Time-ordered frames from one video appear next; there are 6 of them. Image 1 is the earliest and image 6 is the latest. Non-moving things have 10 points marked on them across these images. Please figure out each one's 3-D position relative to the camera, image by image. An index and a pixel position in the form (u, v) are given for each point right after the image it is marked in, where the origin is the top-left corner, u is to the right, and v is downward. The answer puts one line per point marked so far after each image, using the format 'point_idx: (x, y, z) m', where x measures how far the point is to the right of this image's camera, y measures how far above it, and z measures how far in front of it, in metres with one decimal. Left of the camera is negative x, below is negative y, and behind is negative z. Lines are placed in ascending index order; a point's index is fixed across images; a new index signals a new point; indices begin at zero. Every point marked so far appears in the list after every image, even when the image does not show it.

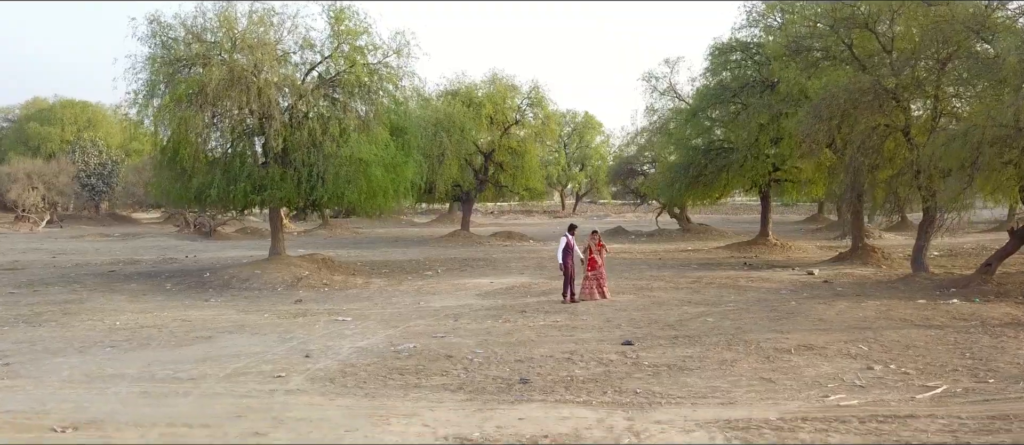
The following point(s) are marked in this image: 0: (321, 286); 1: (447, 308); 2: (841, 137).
0: (-4.7, -1.6, +17.6) m
1: (-1.2, -1.7, +13.9) m
2: (+8.0, +2.1, +17.4) m
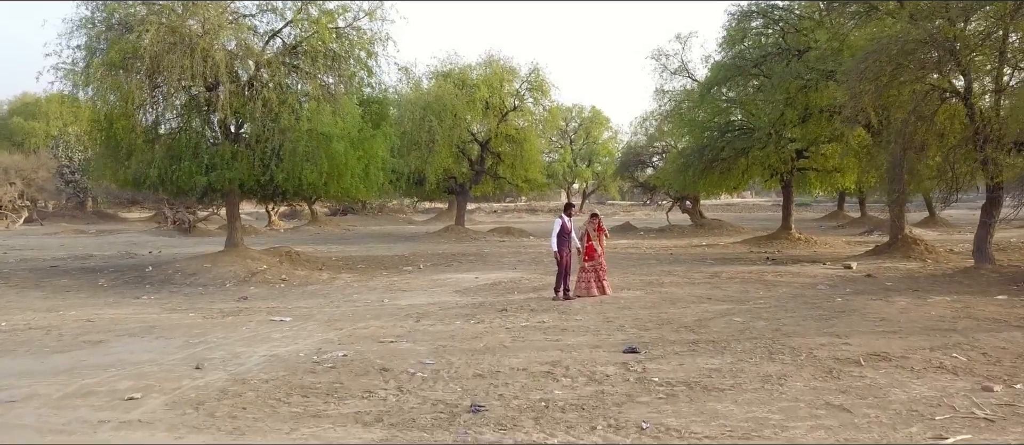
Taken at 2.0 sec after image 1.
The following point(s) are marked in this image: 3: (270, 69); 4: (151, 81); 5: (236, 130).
0: (-5.0, -1.3, +15.2) m
1: (-1.6, -1.4, +11.5) m
2: (+7.7, +2.4, +14.8) m
3: (-5.4, +3.4, +15.7) m
4: (-7.7, +3.0, +15.1) m
5: (-6.2, +2.1, +16.0) m
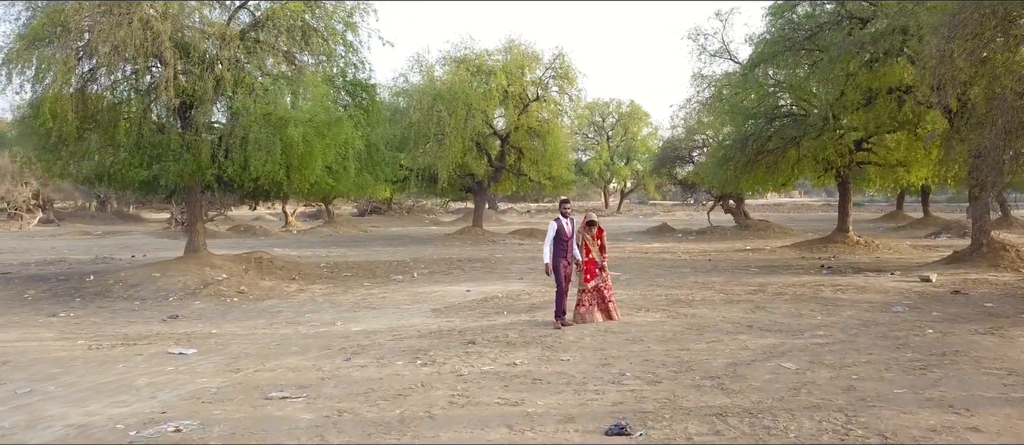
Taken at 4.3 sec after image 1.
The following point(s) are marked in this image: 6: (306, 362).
0: (-5.1, -1.3, +12.8) m
1: (-1.8, -1.4, +8.9) m
2: (+7.6, +2.4, +11.7) m
3: (-5.4, +3.4, +13.4) m
4: (-7.7, +3.0, +12.9) m
5: (-6.2, +2.1, +13.7) m
6: (-2.1, -1.4, +7.3) m
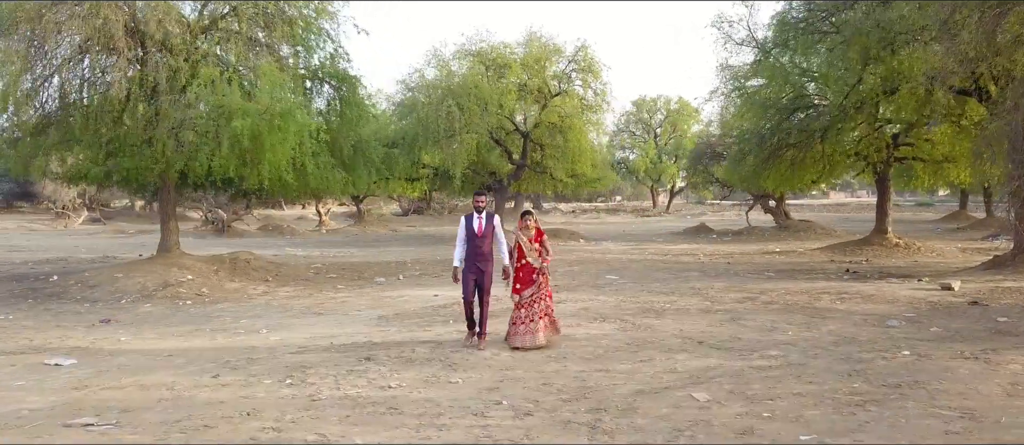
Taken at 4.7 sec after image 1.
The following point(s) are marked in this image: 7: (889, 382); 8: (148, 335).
0: (-5.6, -1.3, +12.3) m
1: (-2.7, -1.4, +8.1) m
2: (+7.0, +2.4, +10.1) m
3: (-5.9, +3.4, +12.9) m
4: (-8.3, +3.0, +12.6) m
5: (-6.7, +2.1, +13.2) m
6: (-3.1, -1.4, +6.5) m
7: (+2.8, -1.2, +5.3) m
8: (-4.6, -1.4, +9.0) m
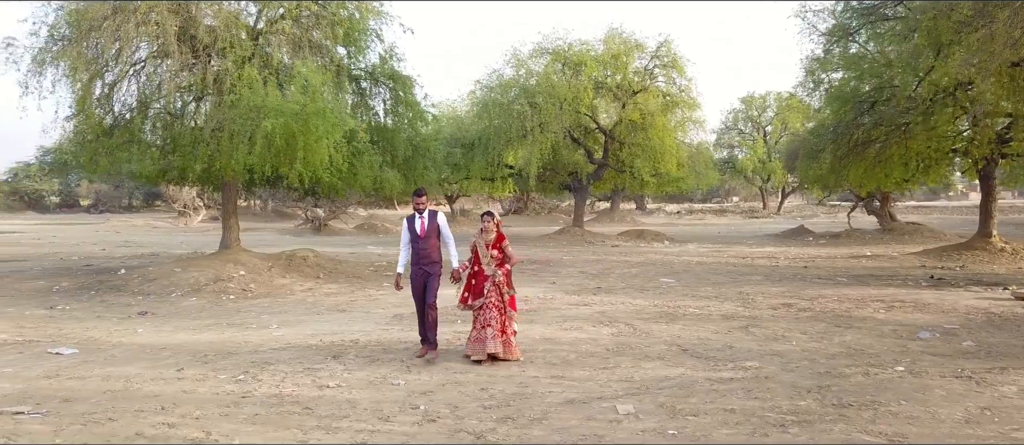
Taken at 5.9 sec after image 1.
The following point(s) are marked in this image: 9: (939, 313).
0: (-5.0, -1.3, +12.9) m
1: (-2.8, -1.4, +8.3) m
2: (+7.0, +2.4, +8.7) m
3: (-5.2, +3.4, +13.5) m
4: (-7.6, +3.0, +13.6) m
5: (-5.9, +2.1, +14.0) m
6: (-3.5, -1.4, +6.8) m
7: (+2.2, -1.2, +4.7) m
8: (-4.5, -1.4, +9.5) m
9: (+5.3, -1.2, +8.9) m
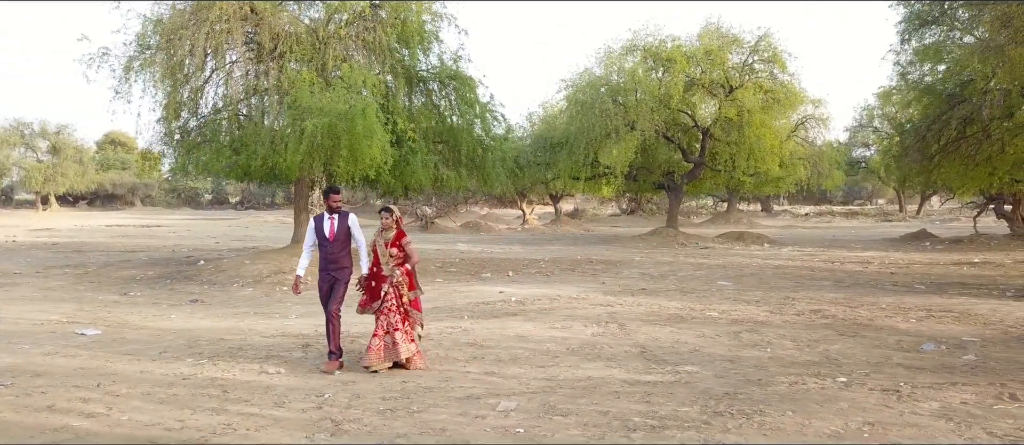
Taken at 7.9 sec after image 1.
0: (-4.3, -1.2, +13.7) m
1: (-2.9, -1.3, +8.8) m
2: (+6.9, +2.4, +7.5) m
3: (-4.3, +3.5, +14.4) m
4: (-6.6, +3.1, +14.9) m
5: (-5.0, +2.2, +15.0) m
6: (-3.9, -1.3, +7.4) m
7: (+1.3, -1.1, +4.4) m
8: (-4.4, -1.3, +10.3) m
9: (+5.2, -1.2, +8.0) m
